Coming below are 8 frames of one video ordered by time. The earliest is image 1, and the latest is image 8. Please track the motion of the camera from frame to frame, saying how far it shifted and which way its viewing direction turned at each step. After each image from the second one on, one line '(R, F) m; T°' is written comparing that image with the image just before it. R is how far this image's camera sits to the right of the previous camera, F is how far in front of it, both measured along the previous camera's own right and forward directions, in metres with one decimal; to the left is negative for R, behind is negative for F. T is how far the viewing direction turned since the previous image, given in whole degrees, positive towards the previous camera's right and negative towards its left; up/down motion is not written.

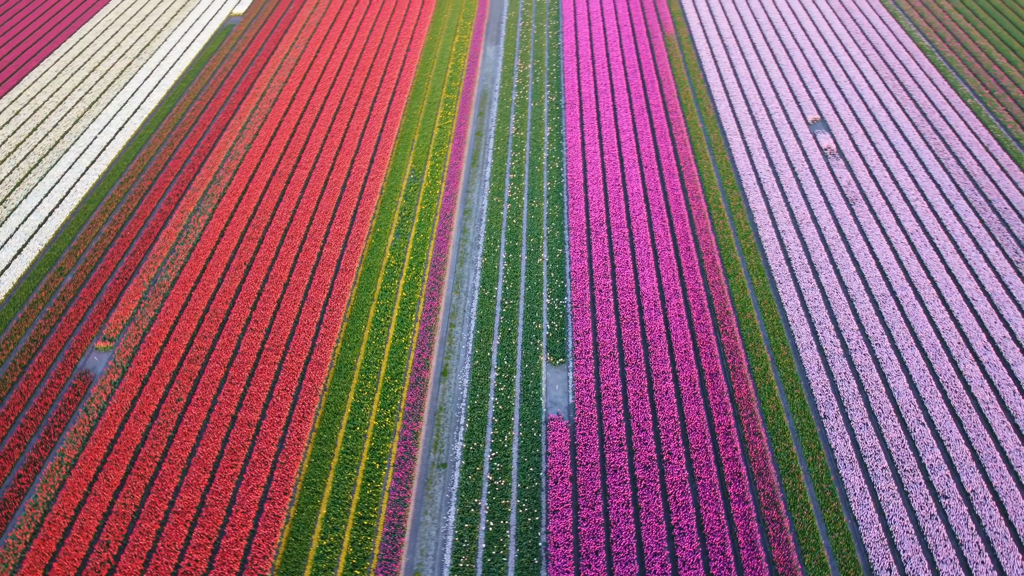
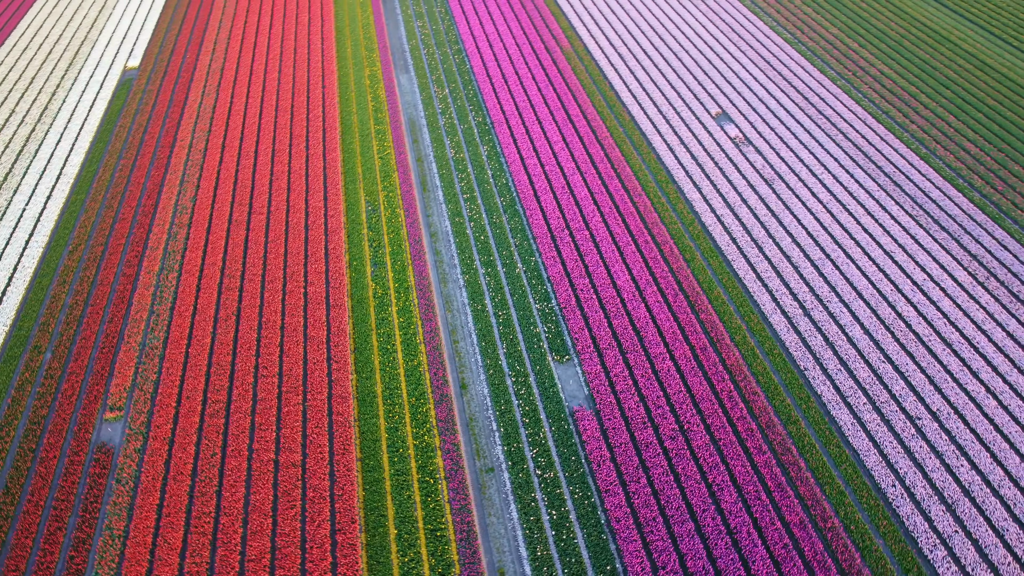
(-1.9, -0.6) m; +10°
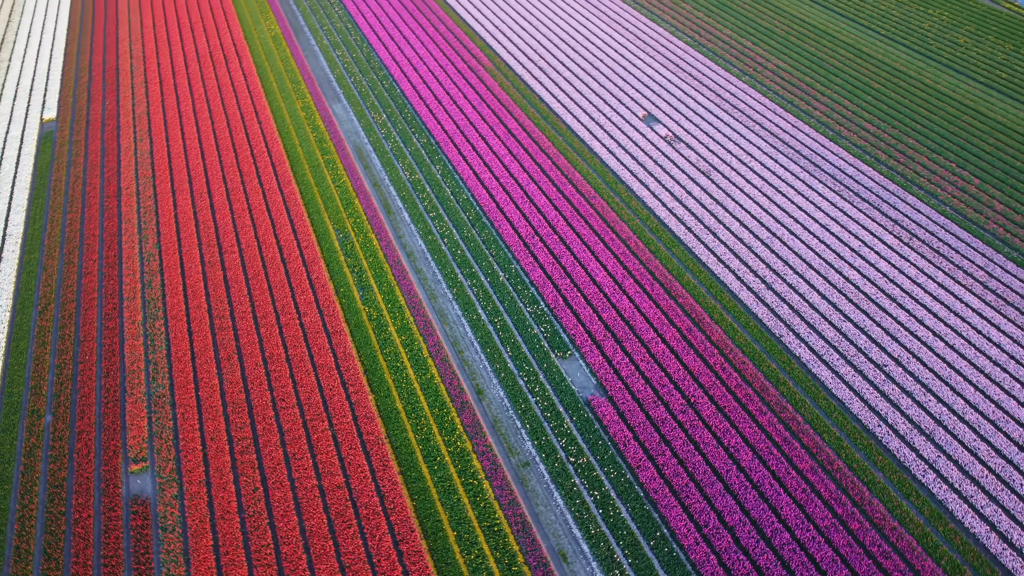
(-1.7, -0.5) m; +8°
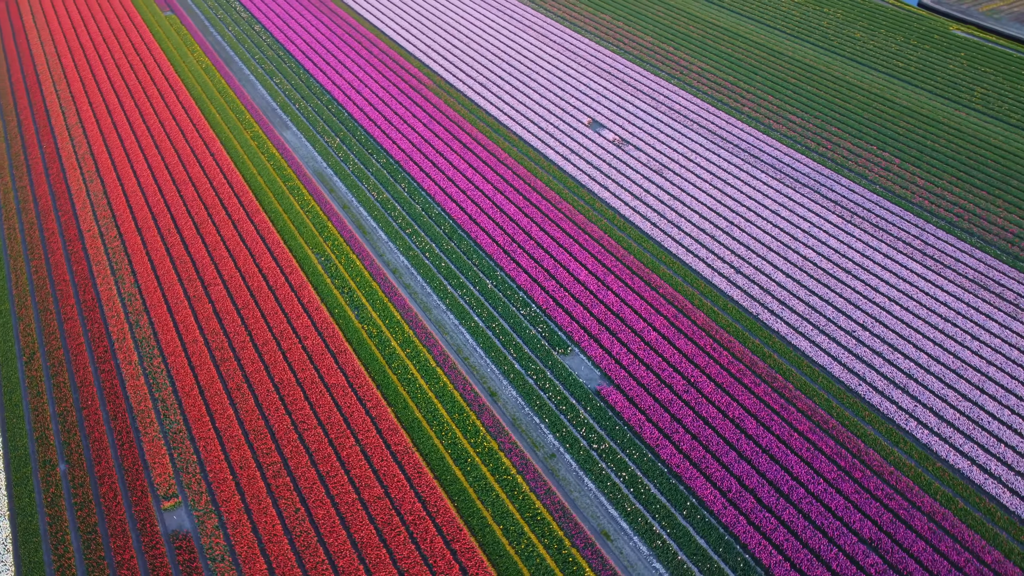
(-1.5, -0.5) m; +7°
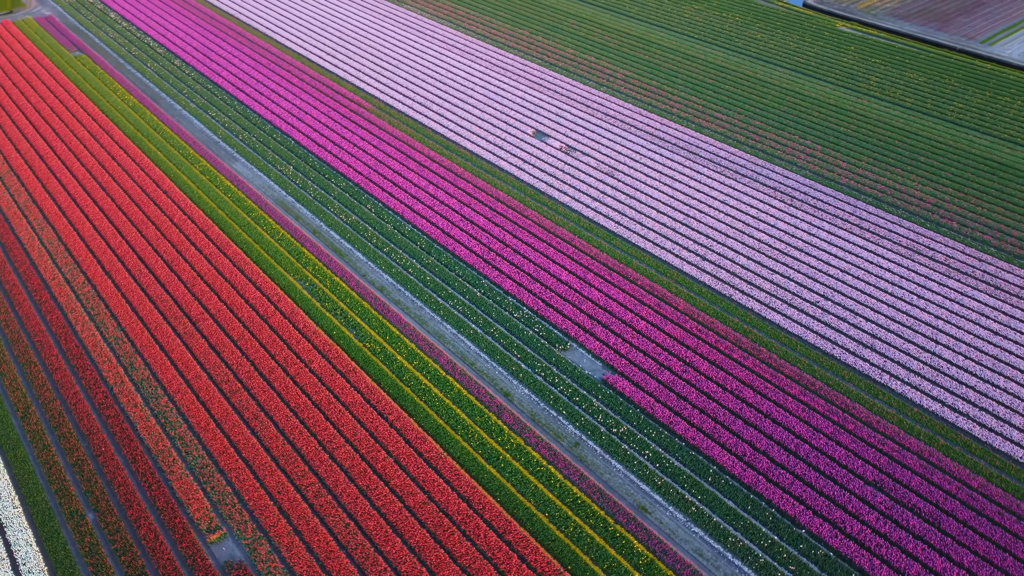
(-1.7, -0.5) m; +8°
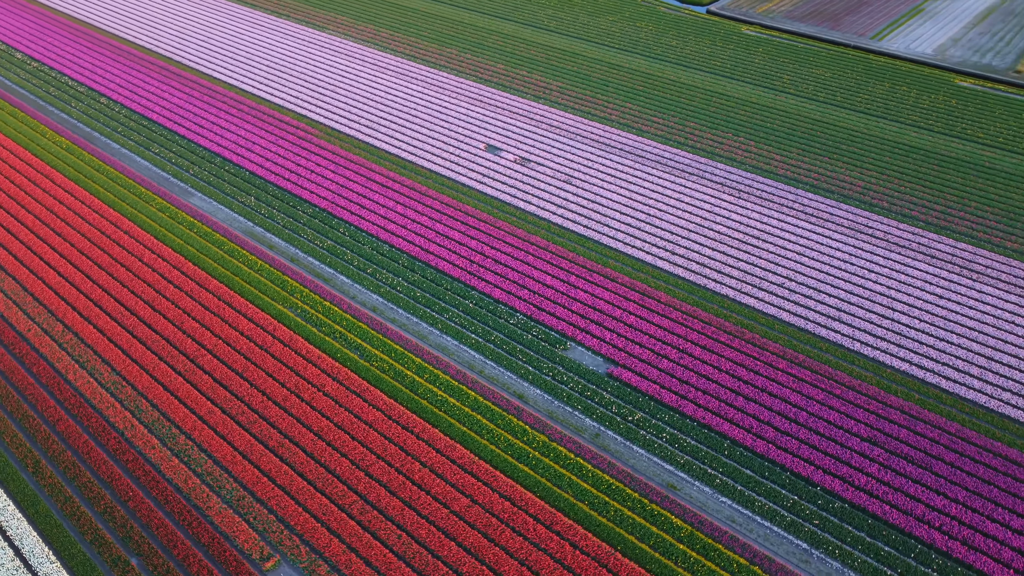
(-1.7, -0.5) m; +7°
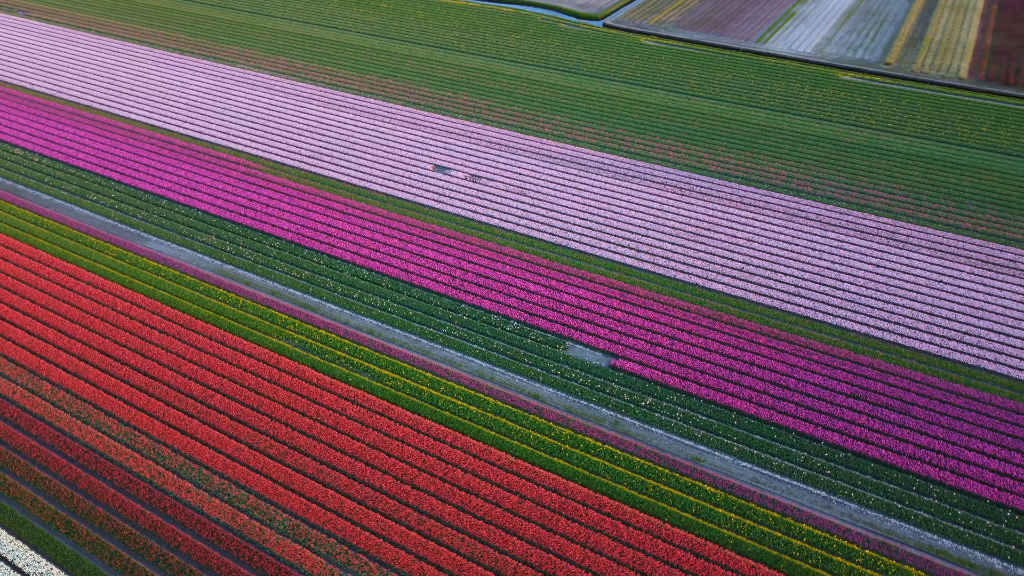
(-2.1, -0.6) m; +9°
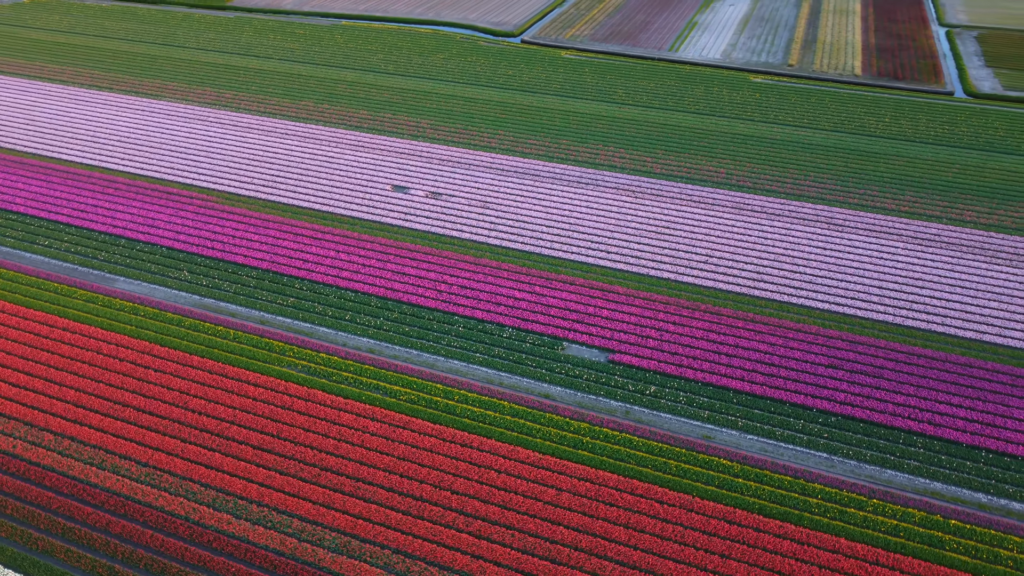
(-1.9, -0.5) m; +8°
